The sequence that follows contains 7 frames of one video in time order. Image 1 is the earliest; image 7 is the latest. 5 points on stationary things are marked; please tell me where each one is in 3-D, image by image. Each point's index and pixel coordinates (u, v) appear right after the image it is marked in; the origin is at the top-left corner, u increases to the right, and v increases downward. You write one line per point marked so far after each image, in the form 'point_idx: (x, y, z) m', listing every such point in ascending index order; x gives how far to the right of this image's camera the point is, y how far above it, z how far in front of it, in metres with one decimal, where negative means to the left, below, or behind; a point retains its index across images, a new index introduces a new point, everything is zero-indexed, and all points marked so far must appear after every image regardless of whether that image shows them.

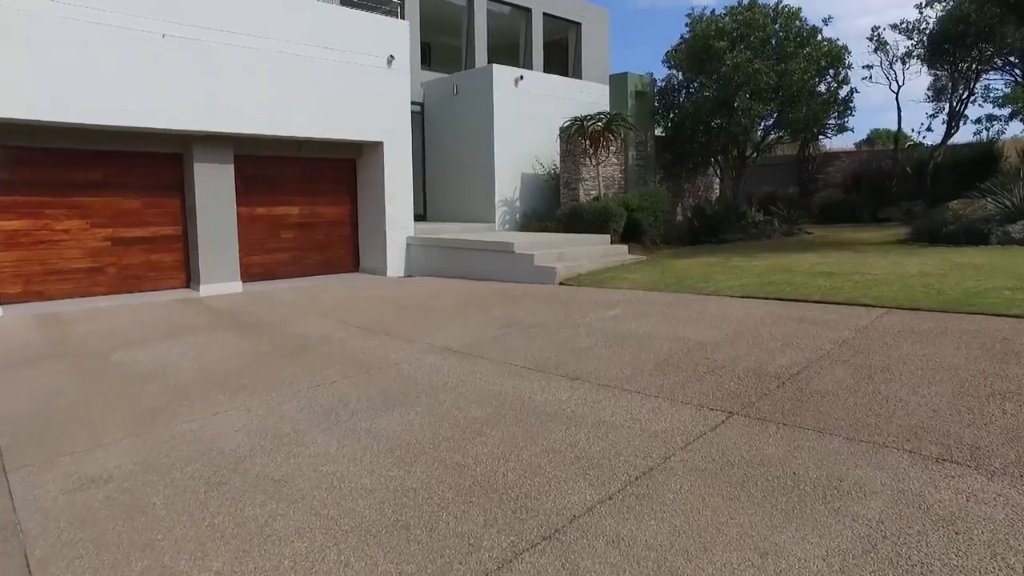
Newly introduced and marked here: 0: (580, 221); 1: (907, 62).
0: (+1.4, +1.4, +13.0) m
1: (+11.0, +6.3, +17.6) m
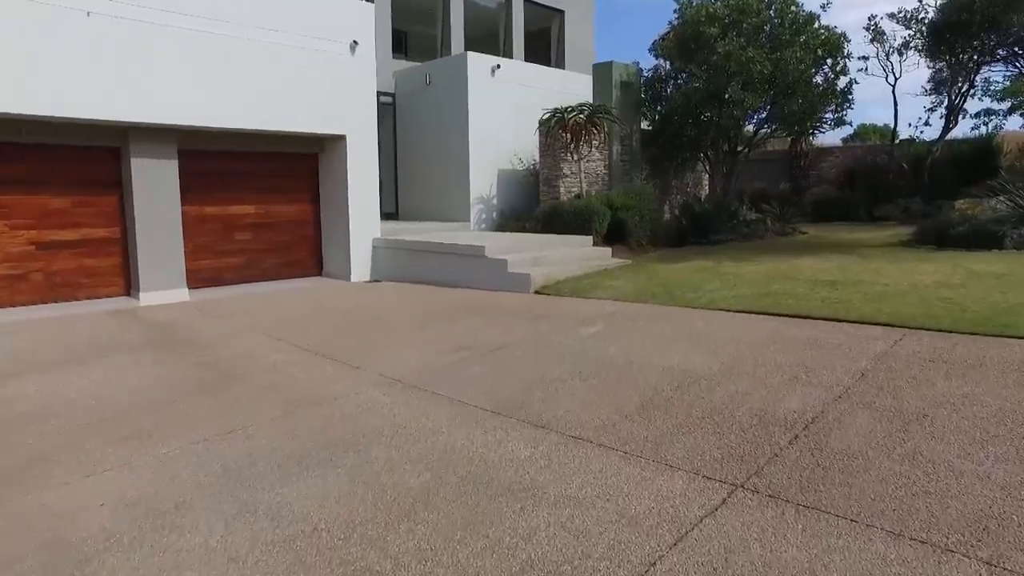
0: (+0.9, +1.3, +12.1) m
1: (+10.5, +6.2, +16.8) m
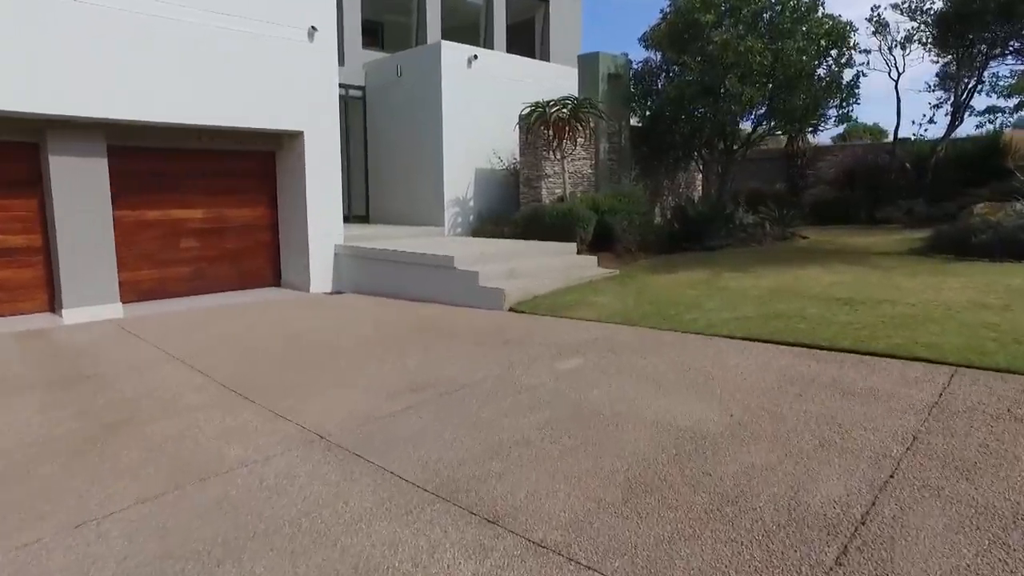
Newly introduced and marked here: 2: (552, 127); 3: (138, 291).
0: (+0.5, +1.1, +11.0) m
1: (+10.0, +6.1, +15.9) m
2: (+0.7, +2.9, +11.4) m
3: (-5.8, 0.0, +9.8) m
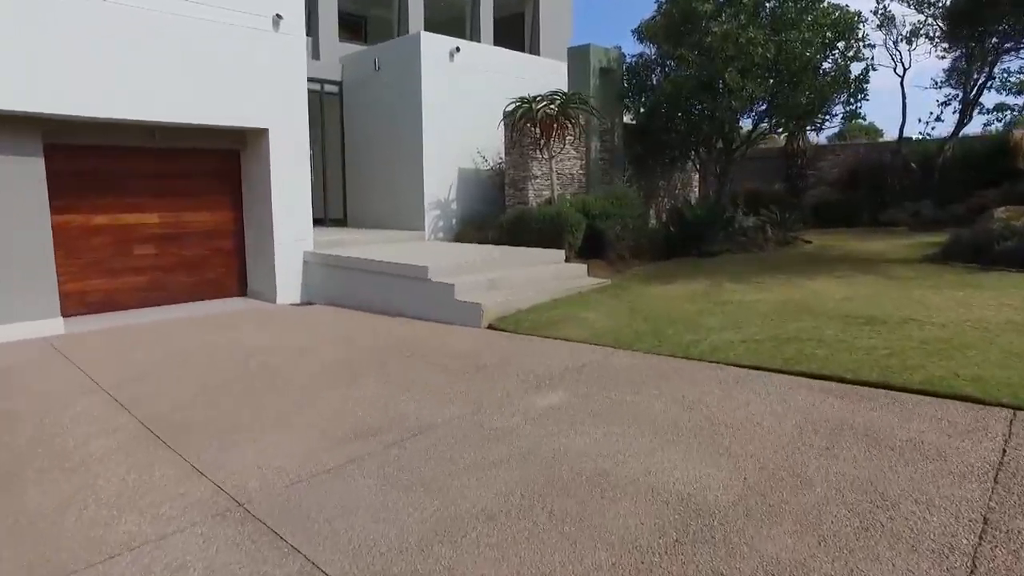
0: (+0.3, +0.9, +10.2) m
1: (+9.7, +5.9, +15.1) m
2: (+0.5, +2.7, +10.6) m
3: (-6.1, -0.2, +9.0) m
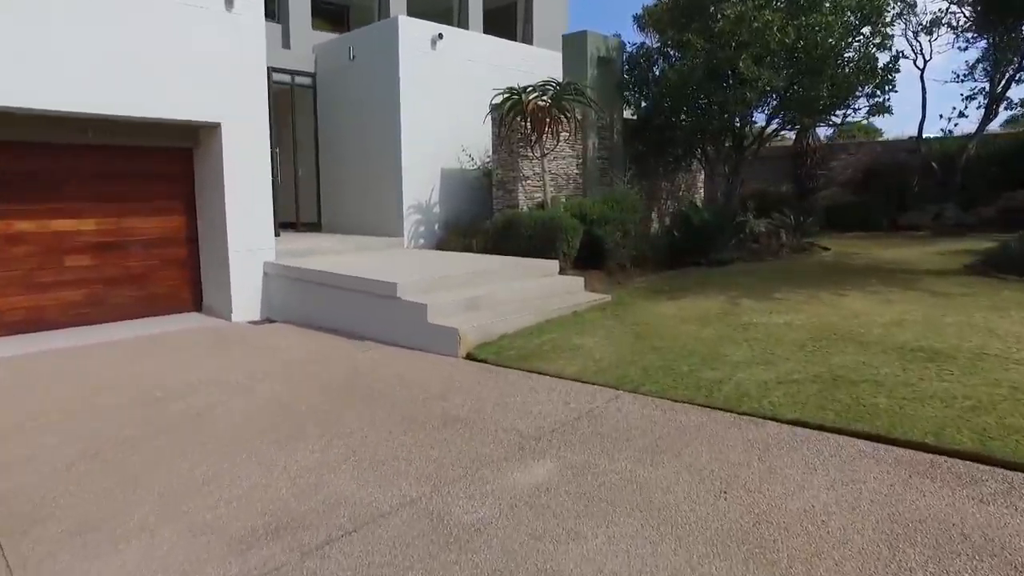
0: (+0.1, +0.7, +9.1) m
1: (+9.5, +5.7, +14.1) m
2: (+0.3, +2.5, +9.4) m
3: (-6.2, -0.4, +7.8) m
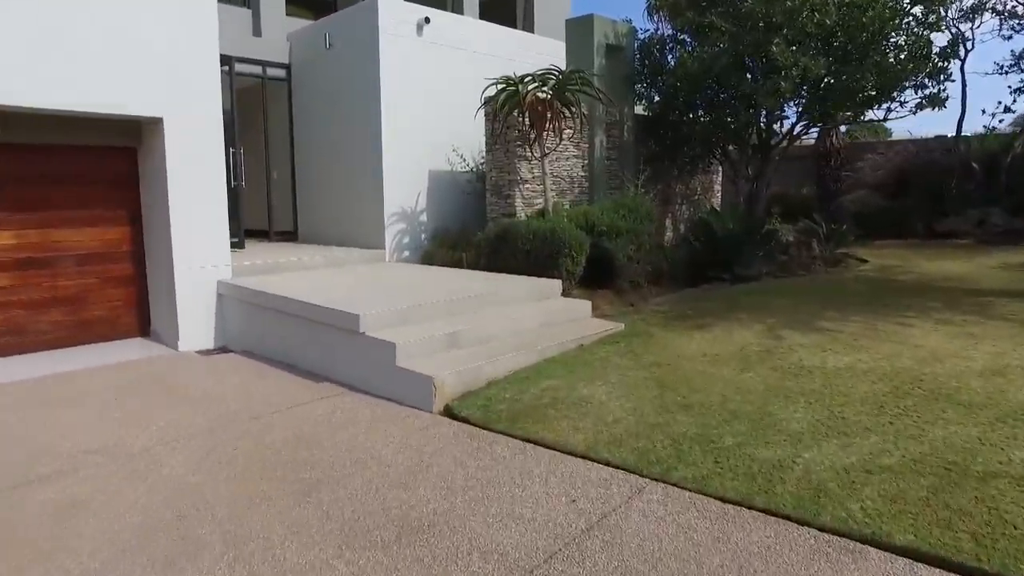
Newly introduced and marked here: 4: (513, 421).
0: (0.0, +0.4, +7.8) m
1: (+9.4, +5.4, +12.7) m
2: (+0.2, +2.3, +8.2) m
3: (-6.3, -0.7, +6.5) m
4: (0.0, -0.9, +4.4) m
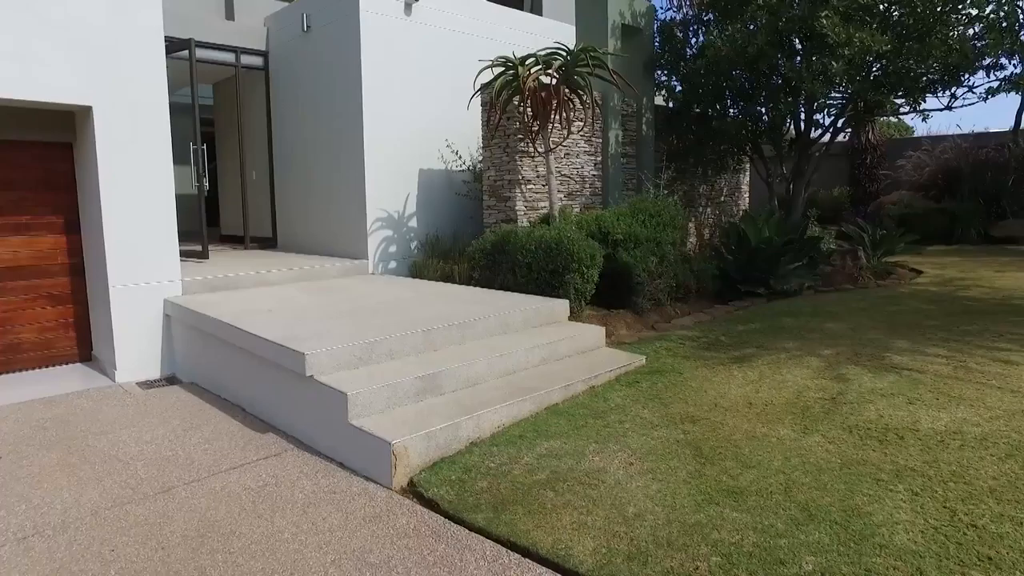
0: (0.0, +0.2, +6.6) m
1: (+9.5, +5.2, +11.3) m
2: (+0.2, +2.1, +7.0) m
3: (-6.3, -0.9, +5.5) m
4: (-0.1, -1.1, +3.2) m
